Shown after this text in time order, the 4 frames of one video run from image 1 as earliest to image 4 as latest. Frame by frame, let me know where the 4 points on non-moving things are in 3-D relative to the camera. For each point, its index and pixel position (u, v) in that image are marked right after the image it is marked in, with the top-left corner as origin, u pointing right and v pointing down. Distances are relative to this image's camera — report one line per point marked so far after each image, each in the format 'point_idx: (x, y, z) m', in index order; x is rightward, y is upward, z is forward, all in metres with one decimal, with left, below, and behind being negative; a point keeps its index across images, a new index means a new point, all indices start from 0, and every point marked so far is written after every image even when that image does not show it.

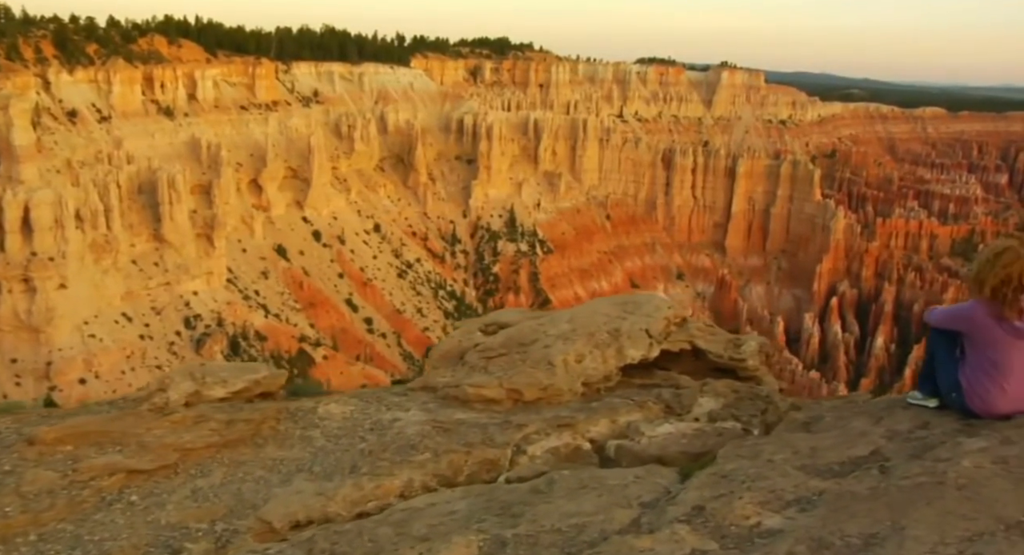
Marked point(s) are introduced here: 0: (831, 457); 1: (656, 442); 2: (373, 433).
0: (+2.1, -1.2, +5.1) m
1: (+1.2, -1.4, +6.5) m
2: (-1.2, -1.3, +6.4) m
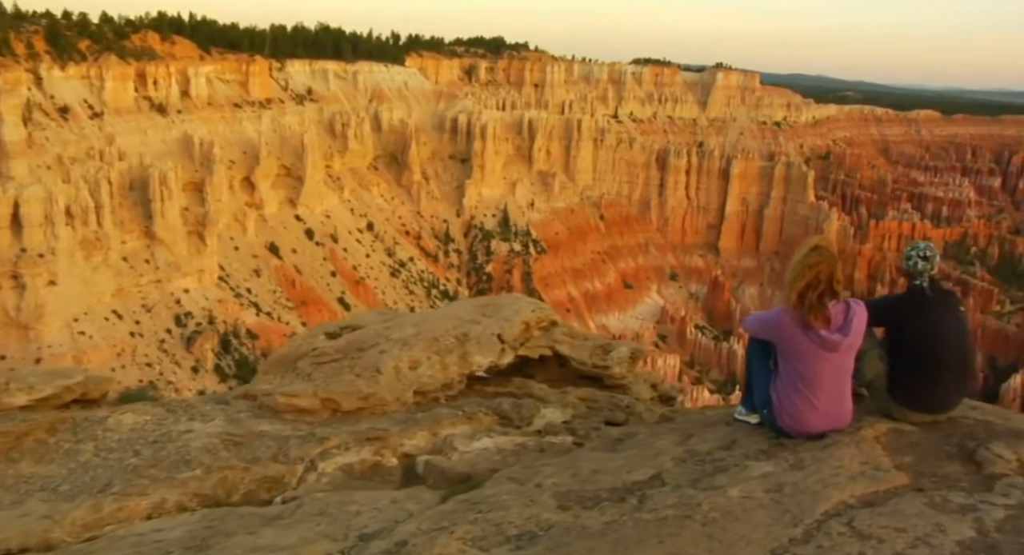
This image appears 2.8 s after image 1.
0: (+0.5, -1.2, +4.5) m
1: (-0.4, -1.4, +5.9) m
2: (-2.8, -1.3, +5.9) m
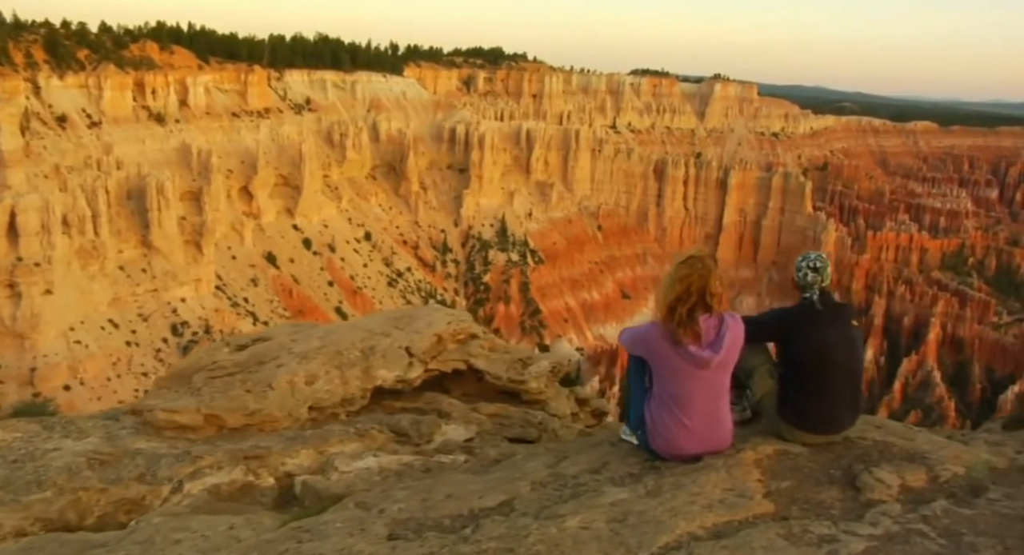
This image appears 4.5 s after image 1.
0: (-0.3, -1.3, +4.2) m
1: (-1.2, -1.5, +5.6) m
2: (-3.6, -1.4, +5.5) m
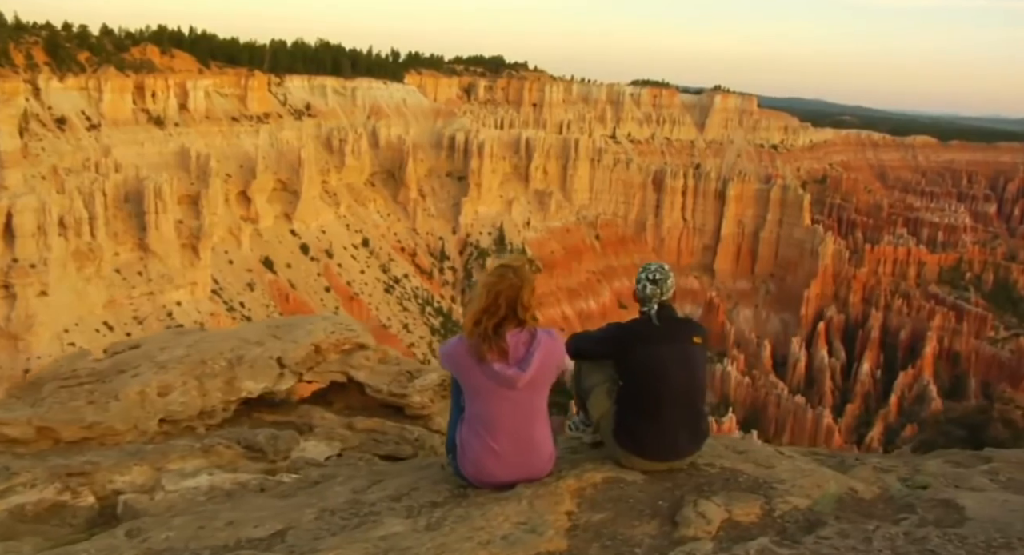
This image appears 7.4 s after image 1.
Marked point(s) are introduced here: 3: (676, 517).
0: (-1.5, -1.3, +3.8) m
1: (-2.4, -1.5, +5.2) m
2: (-4.8, -1.4, +5.1) m
3: (+0.9, -1.3, +4.1) m
